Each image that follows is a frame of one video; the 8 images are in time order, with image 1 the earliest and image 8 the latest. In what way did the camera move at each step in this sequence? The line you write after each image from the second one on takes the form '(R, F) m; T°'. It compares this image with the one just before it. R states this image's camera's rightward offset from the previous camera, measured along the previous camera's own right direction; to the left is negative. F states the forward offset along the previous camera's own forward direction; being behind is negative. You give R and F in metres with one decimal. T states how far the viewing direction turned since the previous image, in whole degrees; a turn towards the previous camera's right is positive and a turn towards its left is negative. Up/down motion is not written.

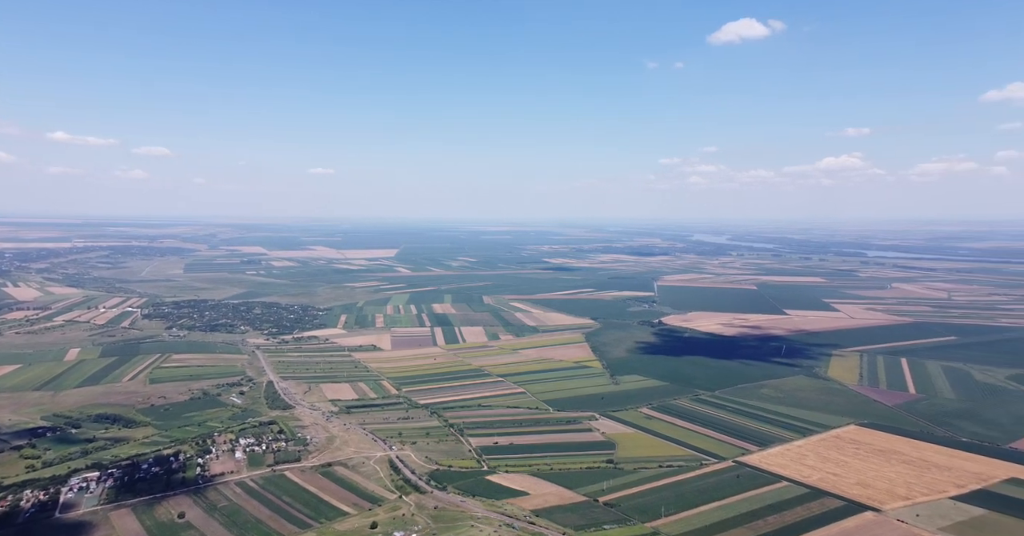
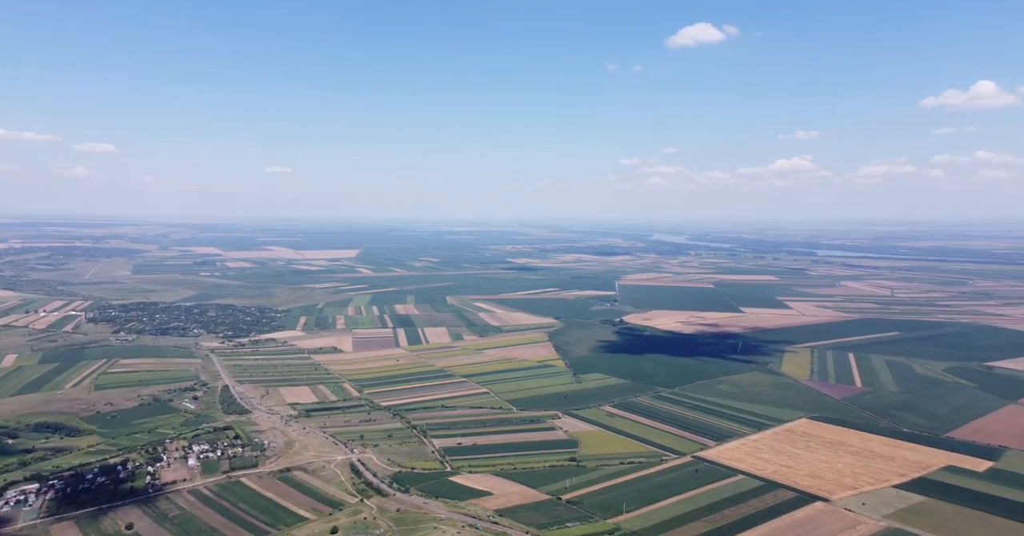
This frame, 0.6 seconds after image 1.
(+0.2, -0.3) m; +3°
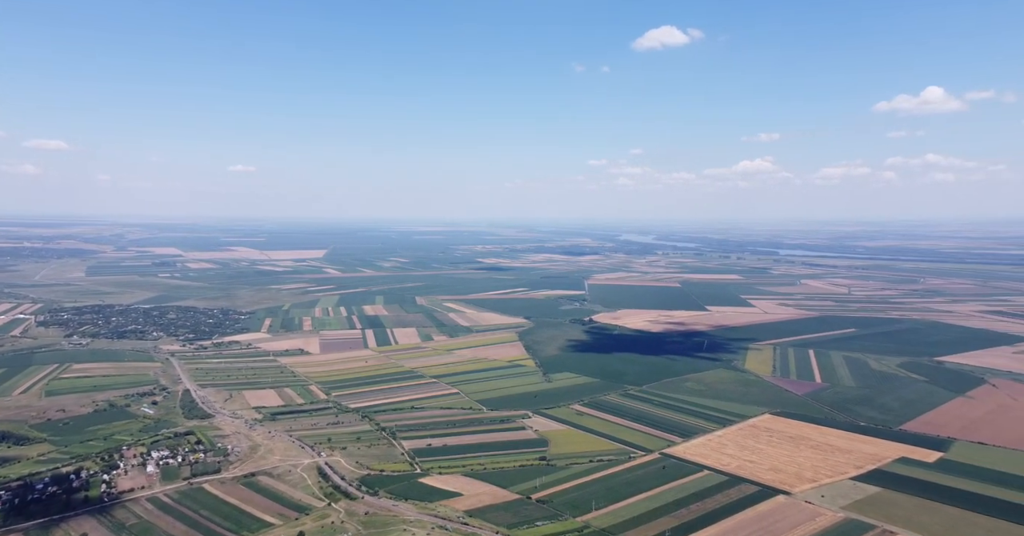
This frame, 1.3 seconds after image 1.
(+0.2, -0.2) m; +3°
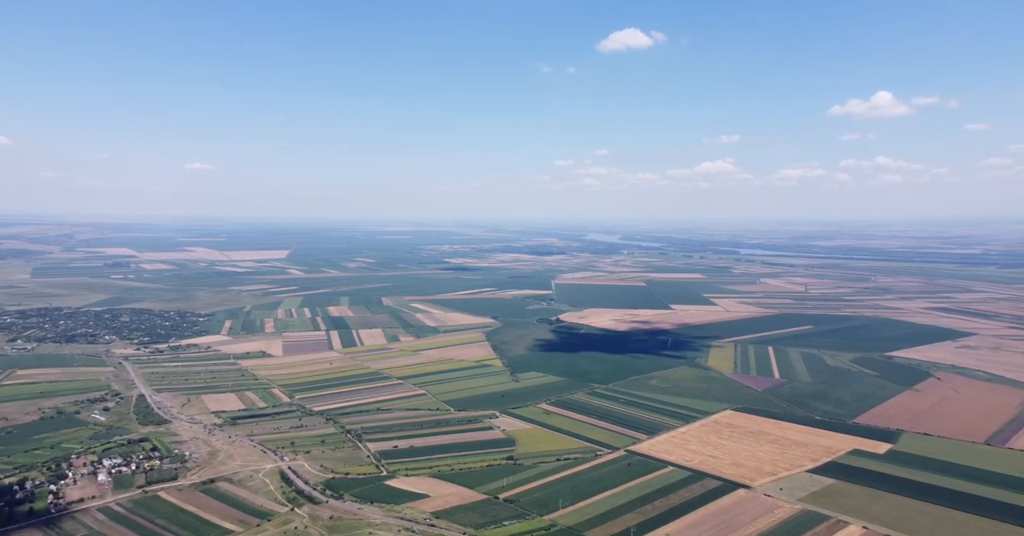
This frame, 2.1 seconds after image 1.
(+0.2, -0.1) m; +3°
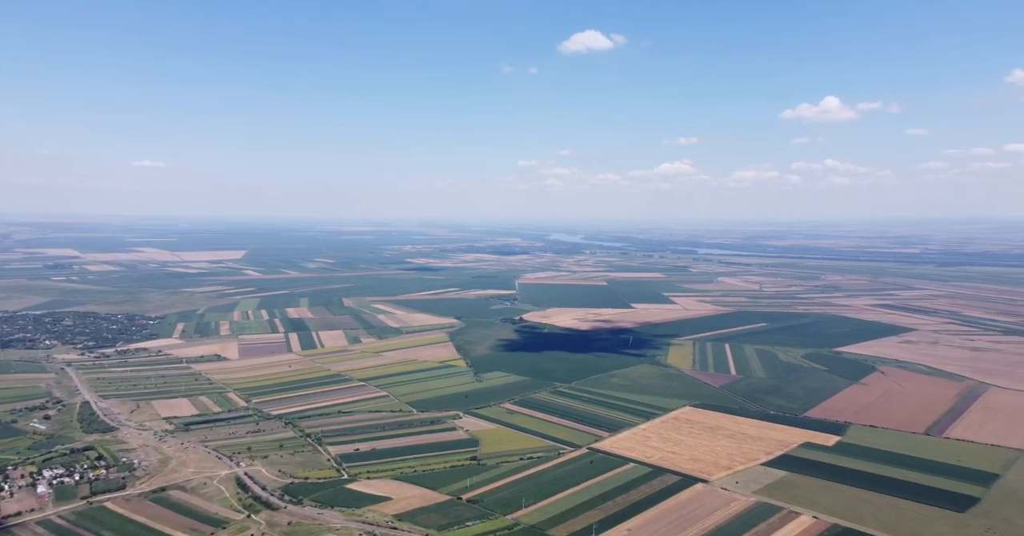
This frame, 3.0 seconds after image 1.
(+0.2, 0.0) m; +3°
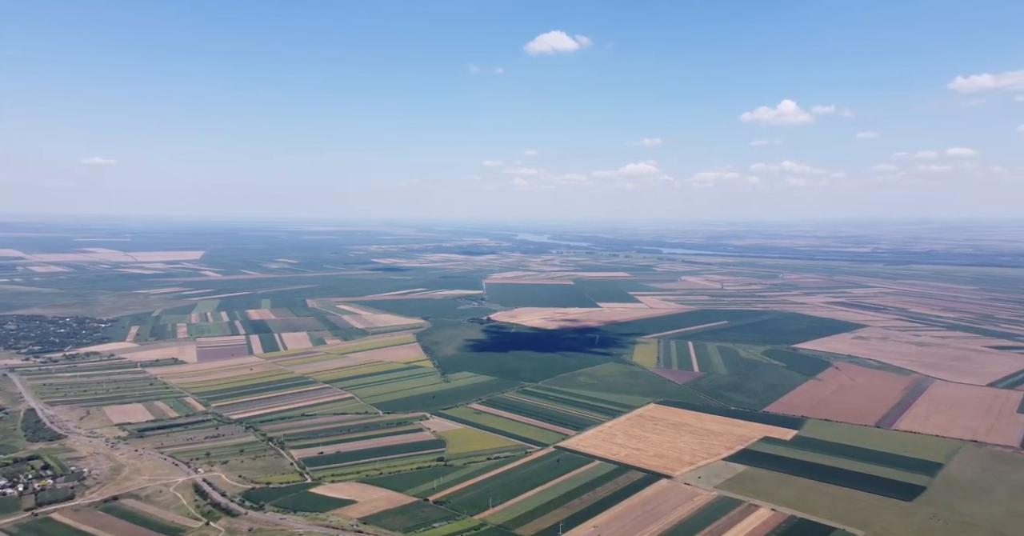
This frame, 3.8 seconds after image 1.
(+0.2, +0.1) m; +3°
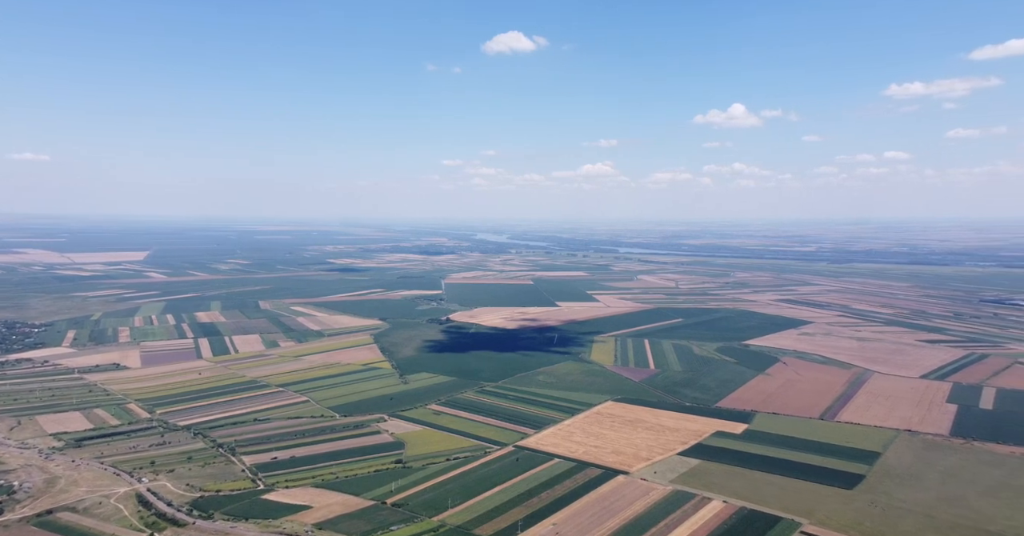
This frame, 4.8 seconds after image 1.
(+0.2, +0.2) m; +3°
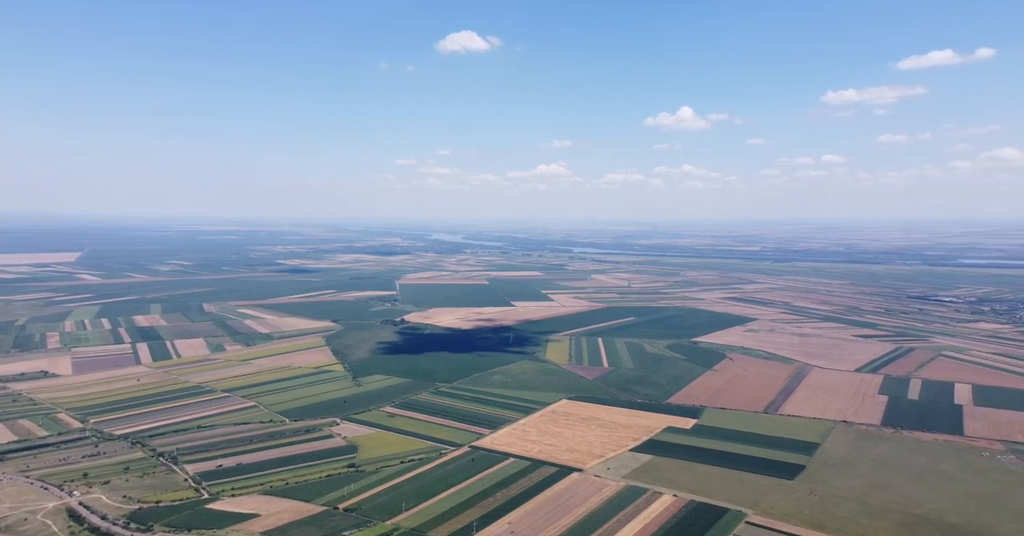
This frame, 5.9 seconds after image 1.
(+0.2, +0.4) m; +4°
